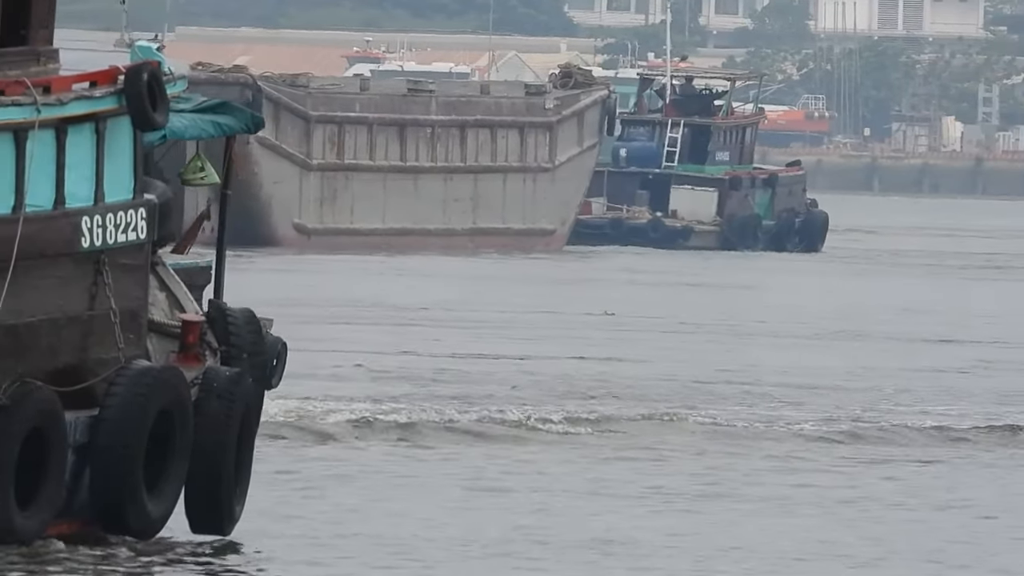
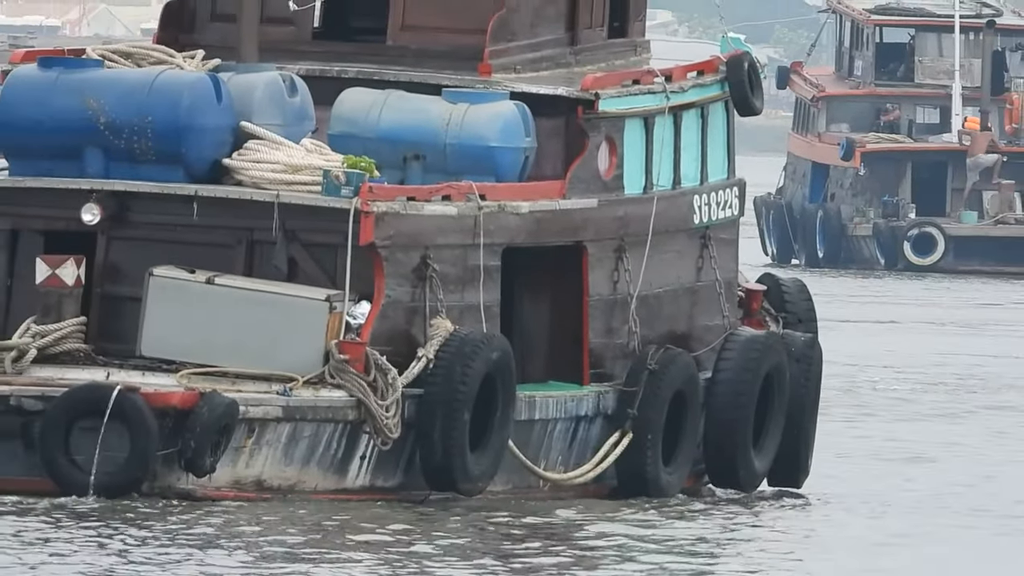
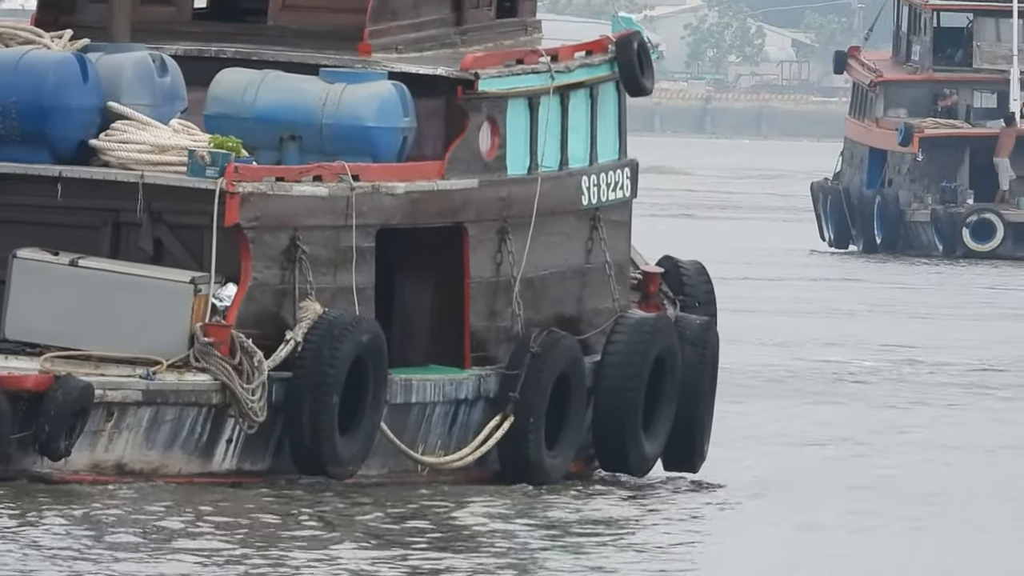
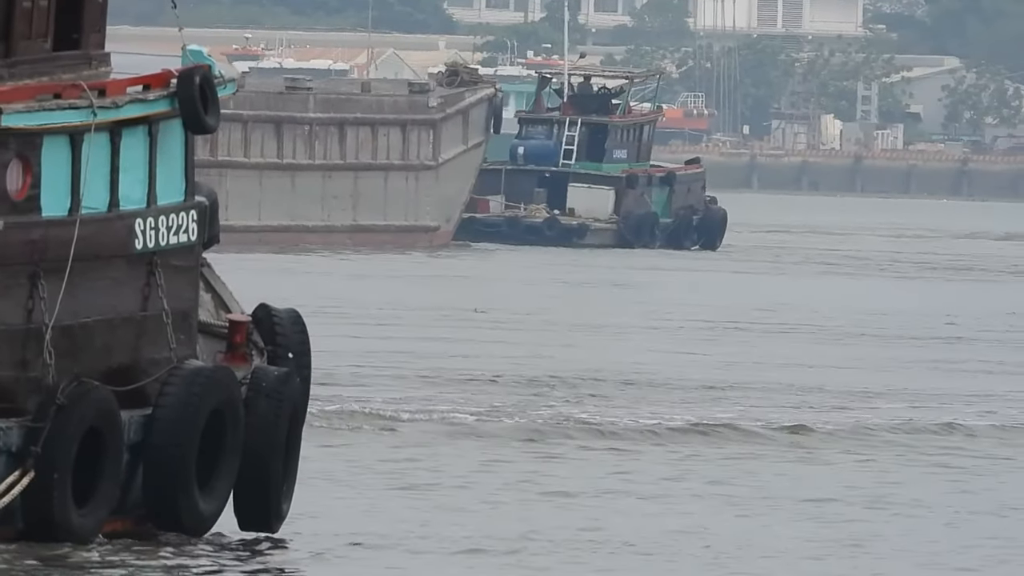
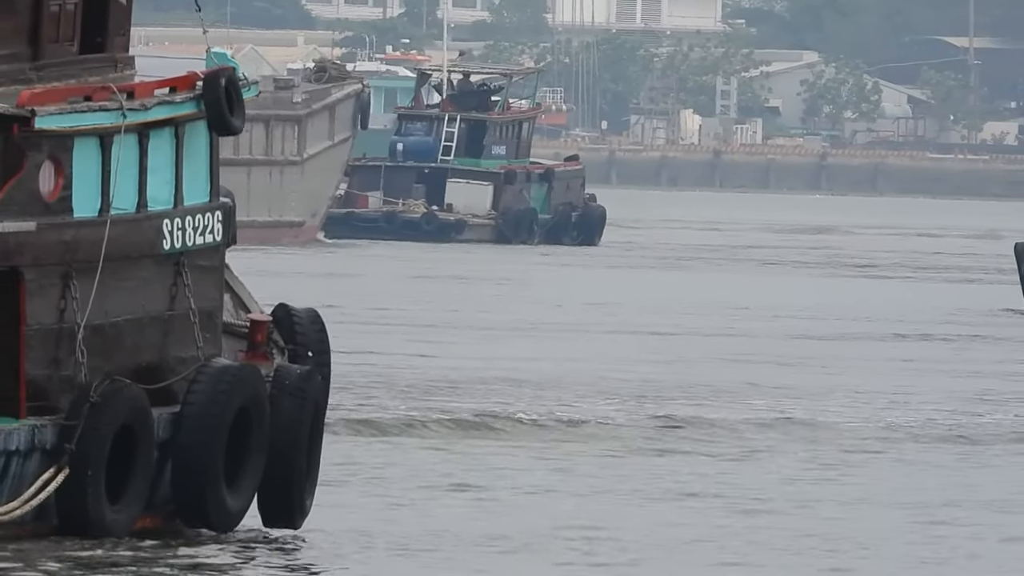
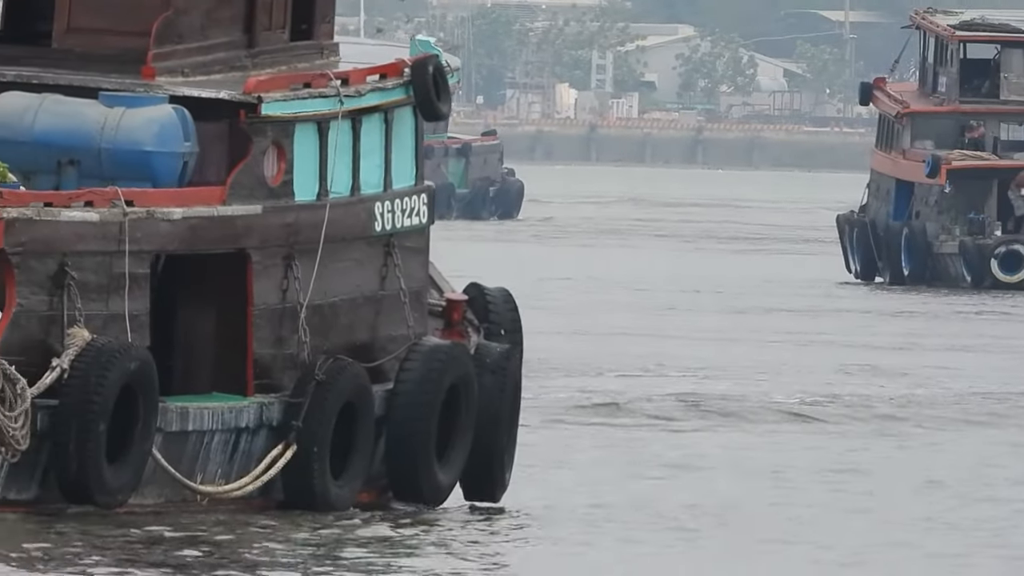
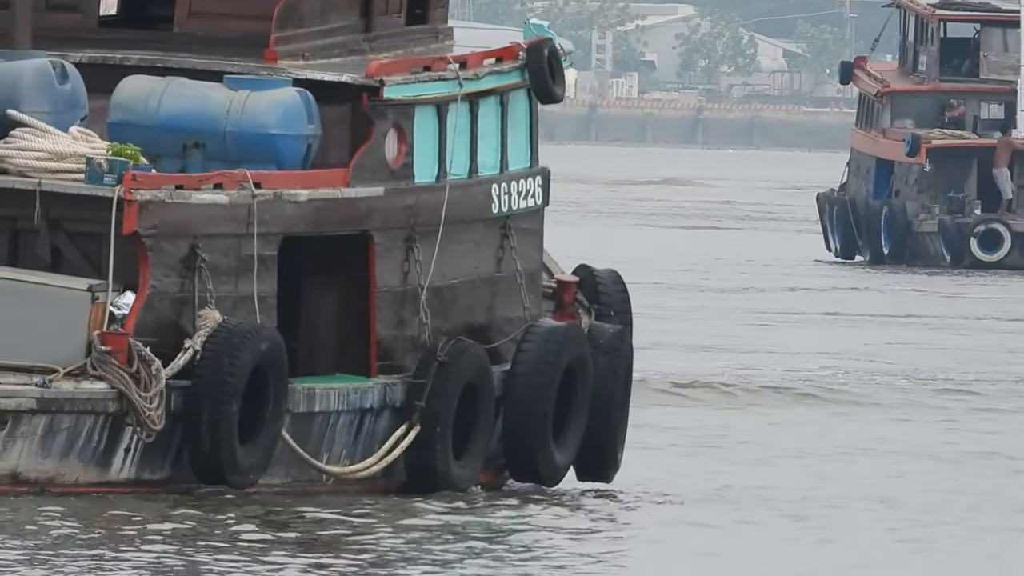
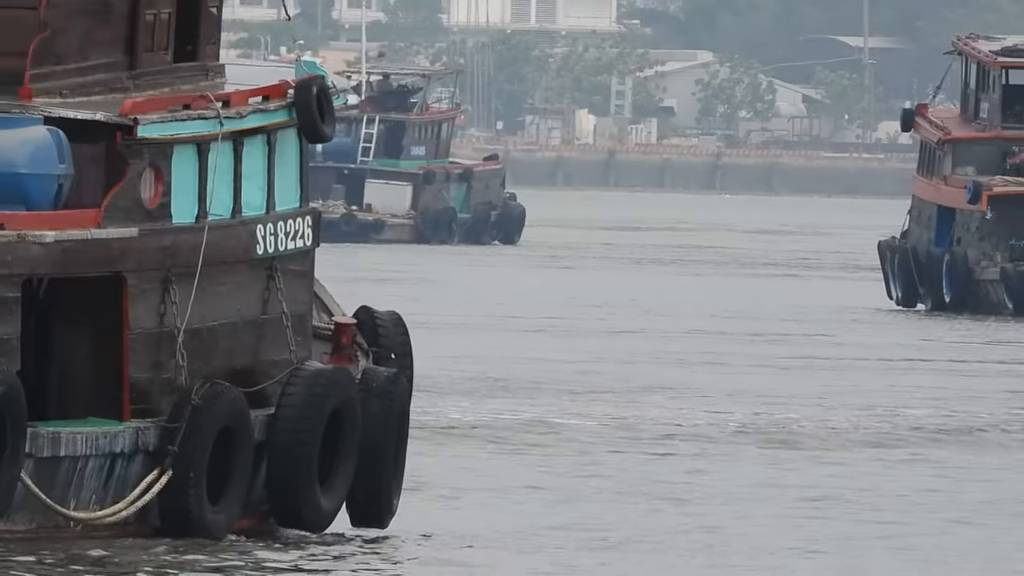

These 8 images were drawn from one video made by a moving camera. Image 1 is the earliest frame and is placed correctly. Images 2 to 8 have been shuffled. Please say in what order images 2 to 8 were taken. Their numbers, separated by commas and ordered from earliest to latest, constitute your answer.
4, 5, 8, 6, 7, 3, 2
